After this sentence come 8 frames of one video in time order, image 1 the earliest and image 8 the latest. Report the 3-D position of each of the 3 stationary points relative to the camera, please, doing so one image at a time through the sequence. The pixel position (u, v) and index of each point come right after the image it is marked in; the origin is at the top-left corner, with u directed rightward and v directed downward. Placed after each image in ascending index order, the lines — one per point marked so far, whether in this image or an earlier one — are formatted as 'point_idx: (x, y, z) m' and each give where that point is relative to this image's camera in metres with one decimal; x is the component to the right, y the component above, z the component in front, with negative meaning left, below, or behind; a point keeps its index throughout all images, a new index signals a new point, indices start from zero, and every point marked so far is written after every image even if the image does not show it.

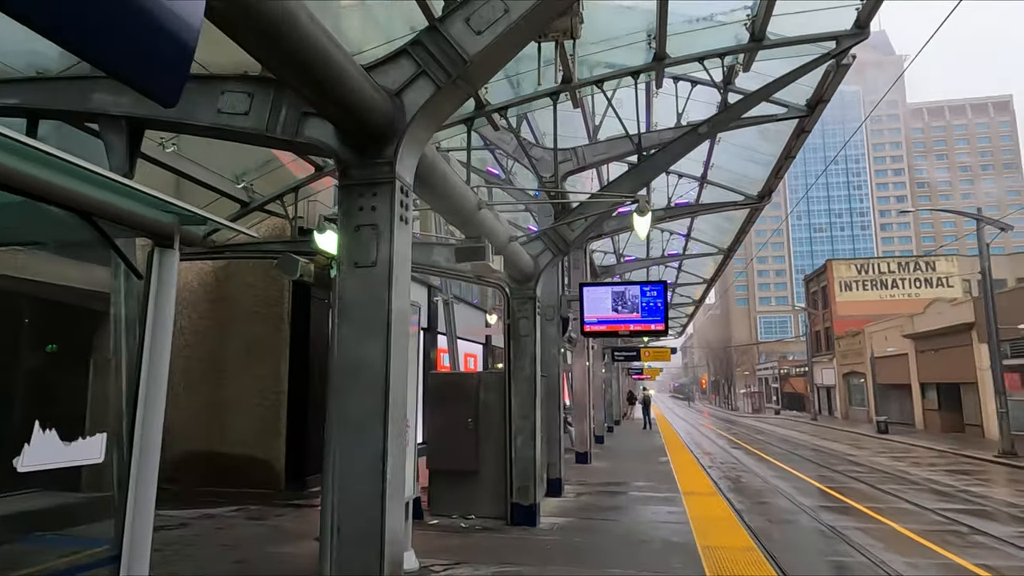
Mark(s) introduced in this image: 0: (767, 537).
0: (+4.7, -4.6, +12.2) m
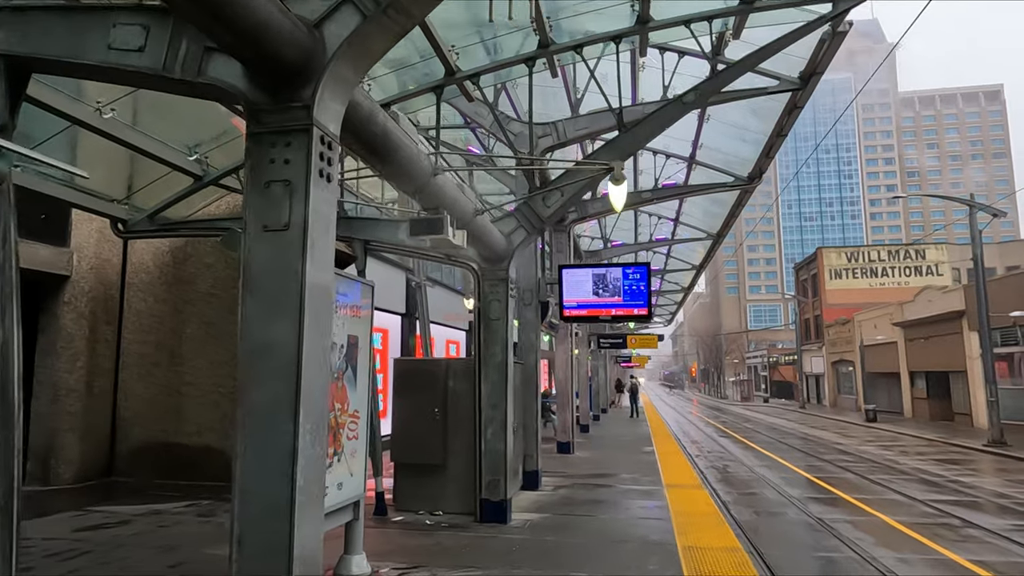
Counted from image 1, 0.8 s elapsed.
0: (+4.2, -4.3, +11.7) m
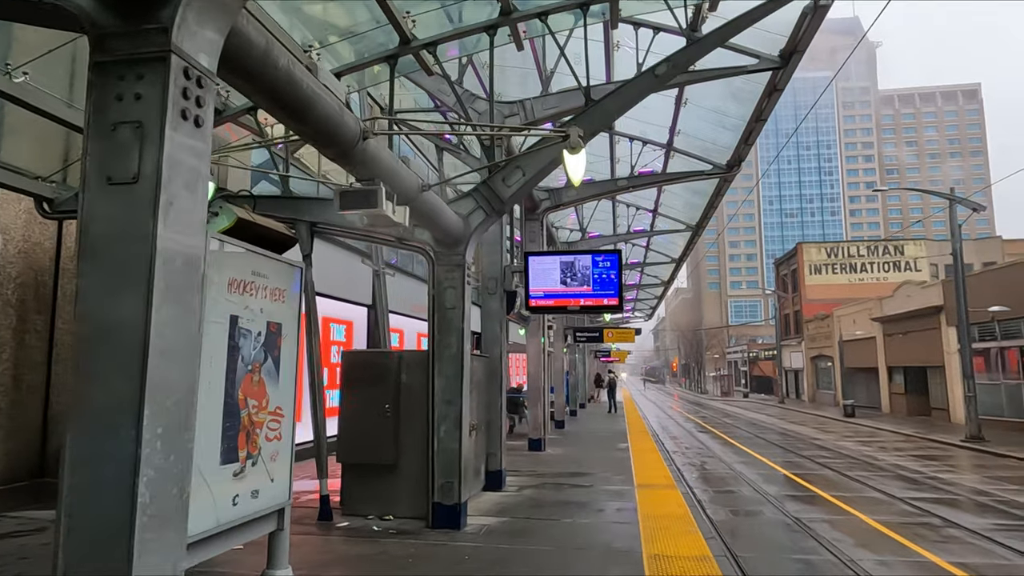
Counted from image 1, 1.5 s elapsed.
0: (+3.6, -4.1, +11.2) m
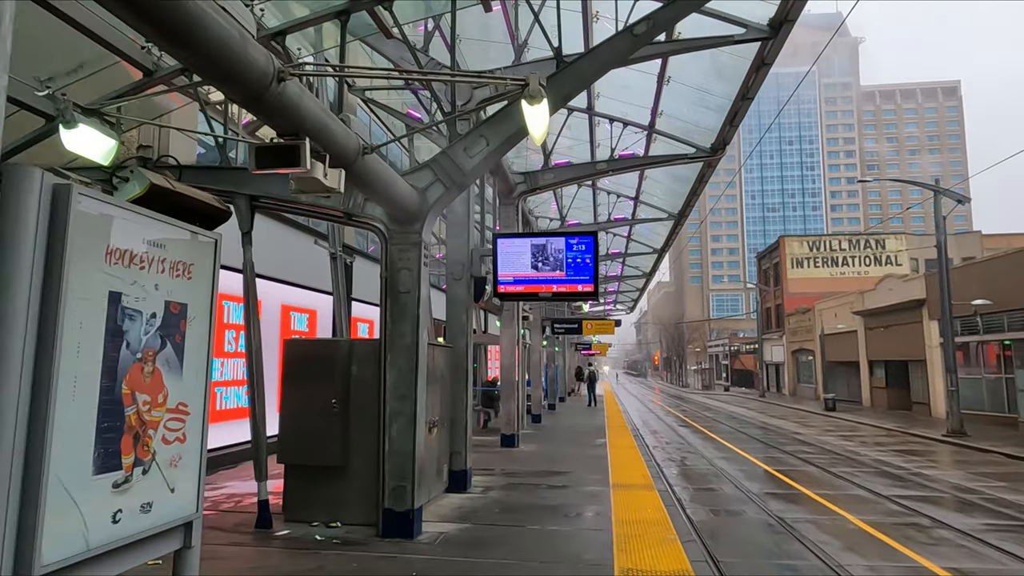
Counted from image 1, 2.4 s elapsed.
0: (+3.1, -3.9, +10.6) m
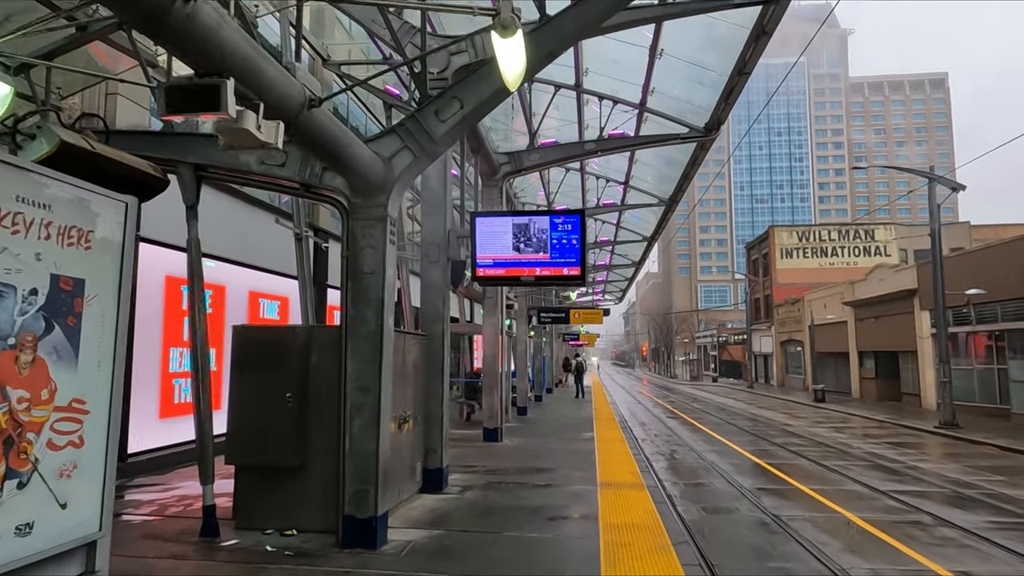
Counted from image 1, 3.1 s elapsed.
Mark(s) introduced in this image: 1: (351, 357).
0: (+2.8, -3.7, +10.0) m
1: (-1.5, -0.6, +6.0) m
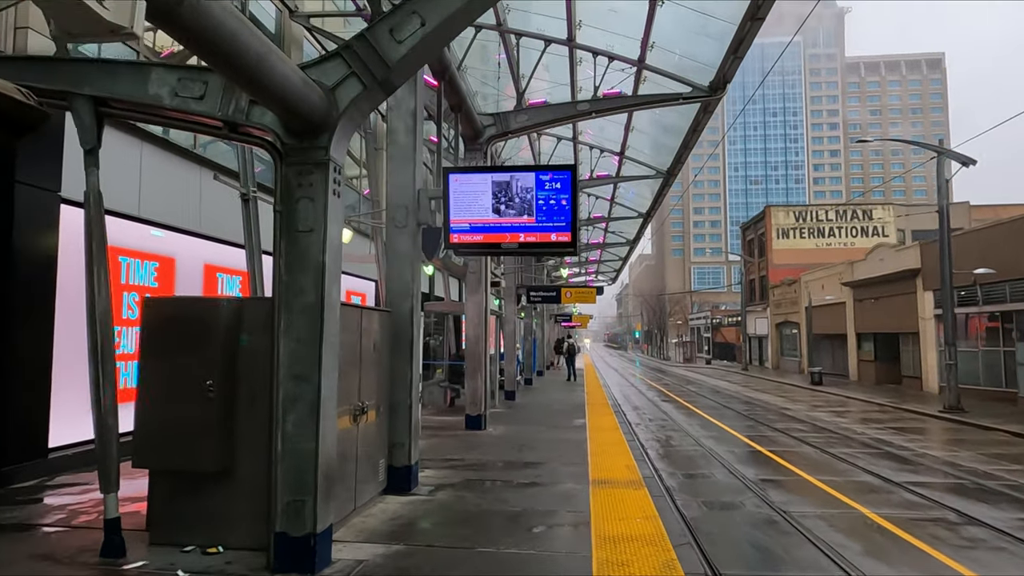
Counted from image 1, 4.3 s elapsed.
0: (+2.6, -3.3, +8.9) m
1: (-1.7, -0.4, +4.8) m
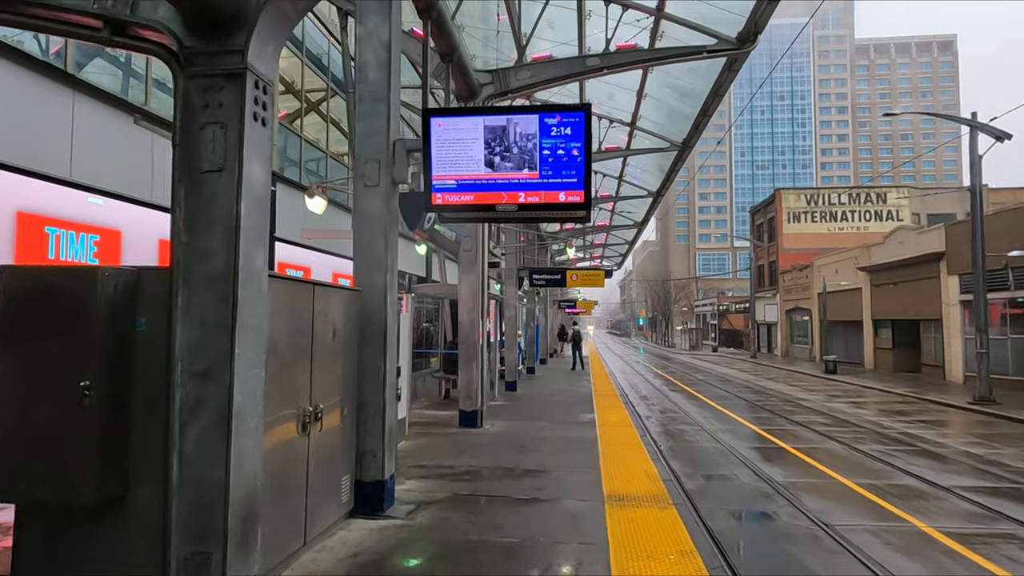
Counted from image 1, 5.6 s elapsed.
0: (+2.6, -3.1, +7.6) m
1: (-1.7, -0.2, +3.4) m
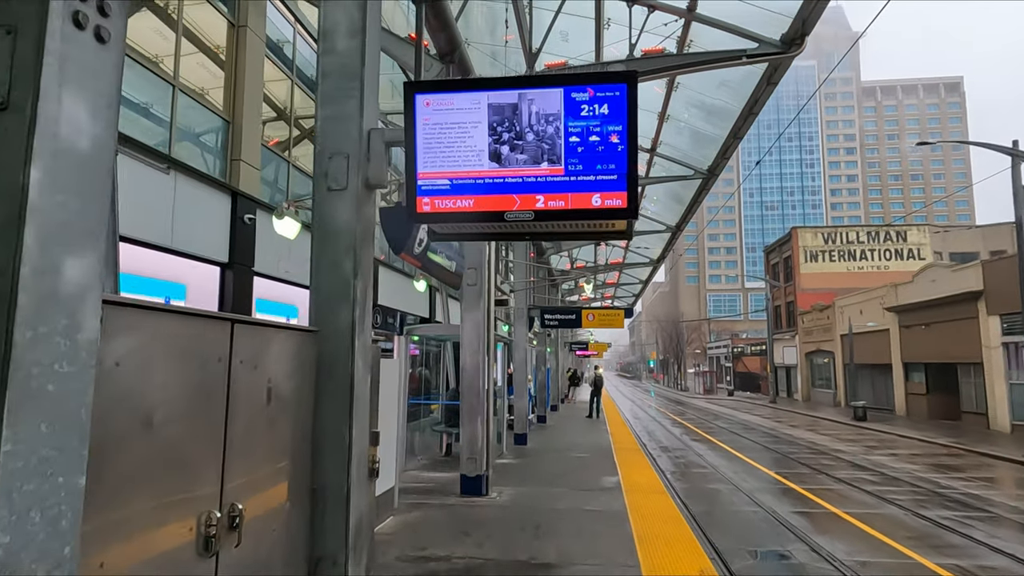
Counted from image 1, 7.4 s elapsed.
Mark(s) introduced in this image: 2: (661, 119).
0: (+2.7, -3.4, +5.7) m
1: (-1.6, -0.3, +1.8) m
2: (+3.2, +3.6, +14.0) m
